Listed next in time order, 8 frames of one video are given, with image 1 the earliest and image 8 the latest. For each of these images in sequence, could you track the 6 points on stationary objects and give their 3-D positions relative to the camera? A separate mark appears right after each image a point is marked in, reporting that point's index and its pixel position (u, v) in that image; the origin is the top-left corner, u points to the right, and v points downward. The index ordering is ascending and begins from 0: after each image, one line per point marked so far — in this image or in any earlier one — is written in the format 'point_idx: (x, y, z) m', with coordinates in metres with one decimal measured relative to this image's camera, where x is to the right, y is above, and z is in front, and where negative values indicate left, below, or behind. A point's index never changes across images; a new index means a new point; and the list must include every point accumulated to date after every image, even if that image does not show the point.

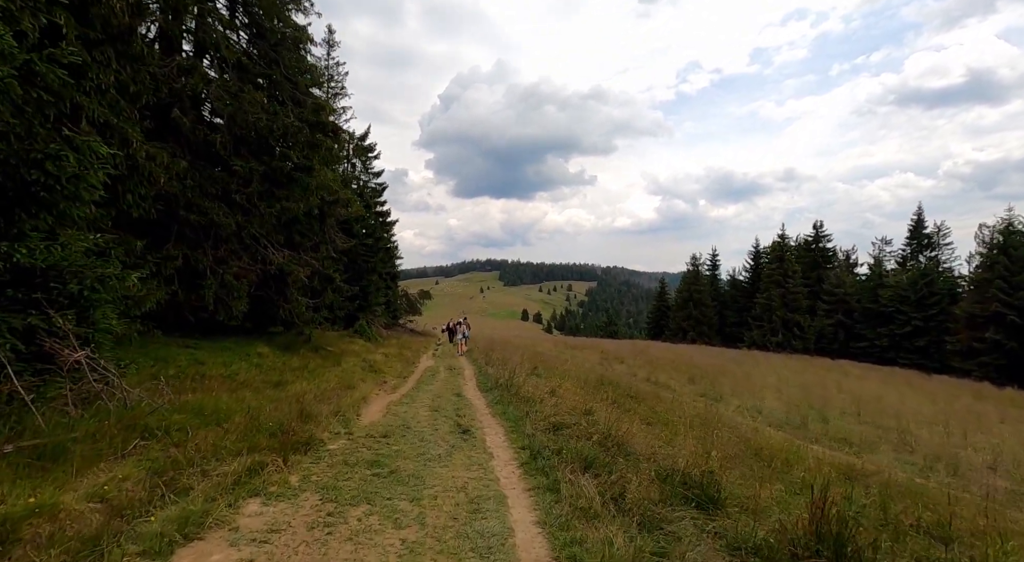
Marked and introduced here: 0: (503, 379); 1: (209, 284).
0: (-0.2, -2.4, +13.3) m
1: (-8.1, -0.1, +14.7) m
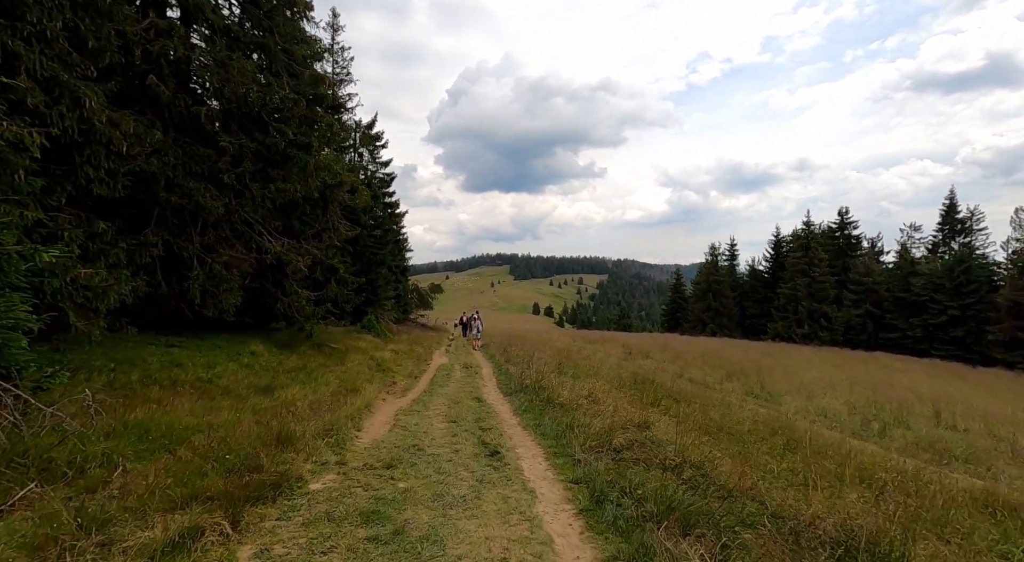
0: (+0.3, -2.1, +11.5) m
1: (-7.6, +0.2, +13.1) m
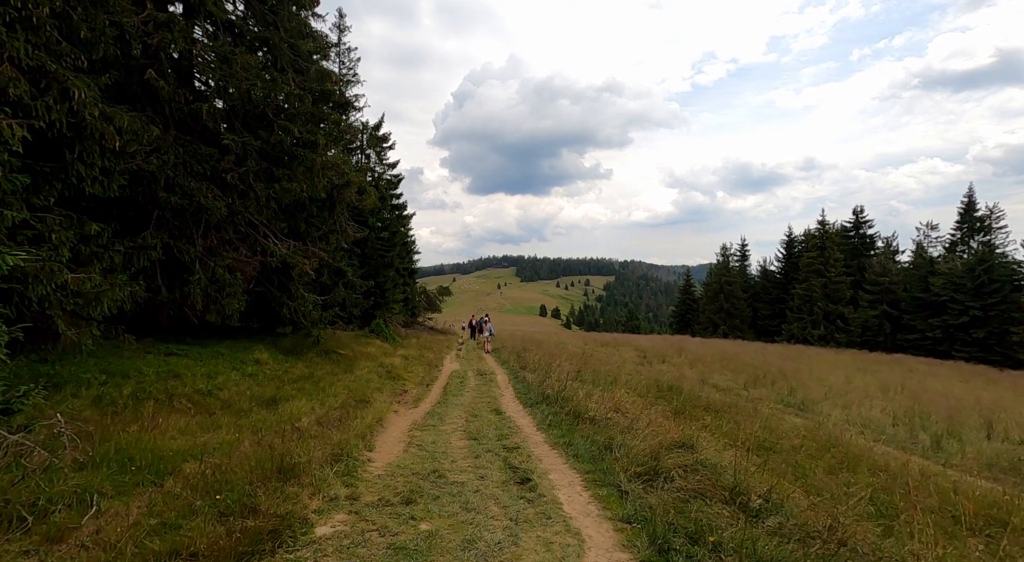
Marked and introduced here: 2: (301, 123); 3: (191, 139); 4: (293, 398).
0: (+0.7, -2.1, +10.8) m
1: (-7.2, +0.1, +12.4) m
2: (-5.9, +4.4, +15.4) m
3: (-7.6, +3.3, +13.1) m
4: (-3.8, -2.1, +9.7) m
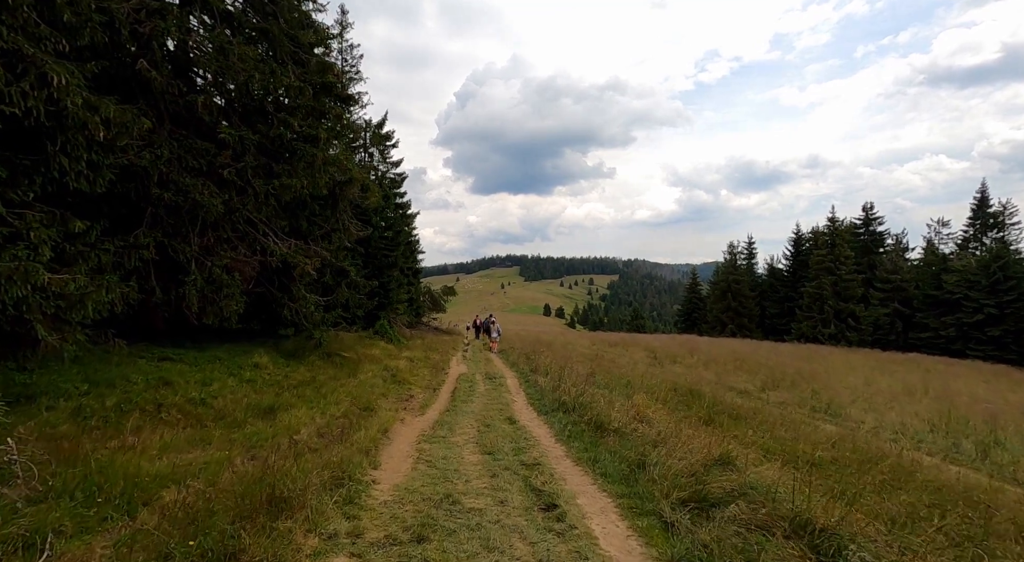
0: (+1.0, -2.1, +10.2) m
1: (-6.9, 0.0, +11.8) m
2: (-5.6, +4.4, +14.8) m
3: (-7.4, +3.3, +12.5) m
4: (-3.6, -2.1, +9.1) m
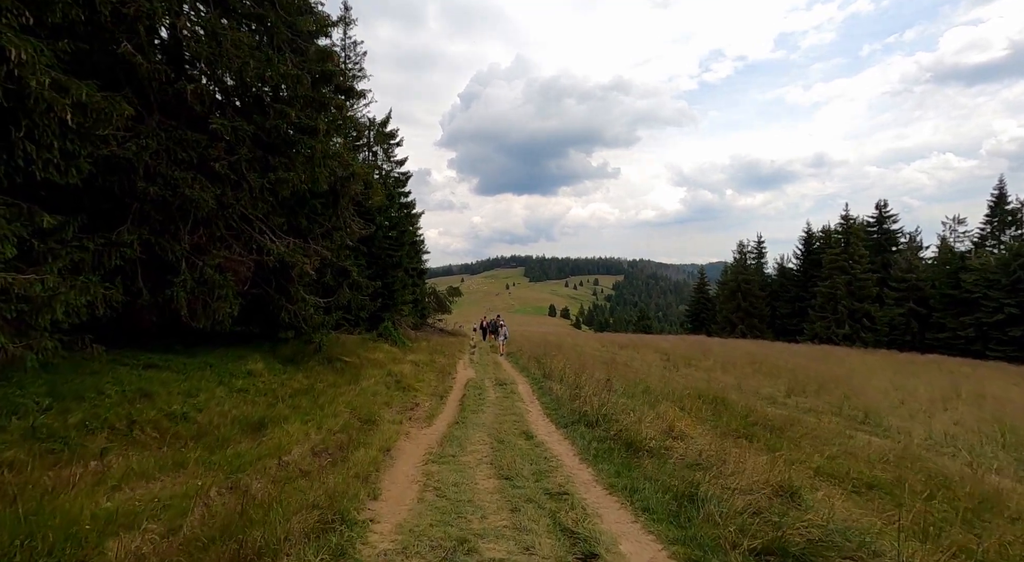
0: (+1.2, -2.1, +9.3) m
1: (-6.7, 0.0, +11.0) m
2: (-5.4, +4.4, +13.9) m
3: (-7.1, +3.3, +11.7) m
4: (-3.4, -2.1, +8.2) m
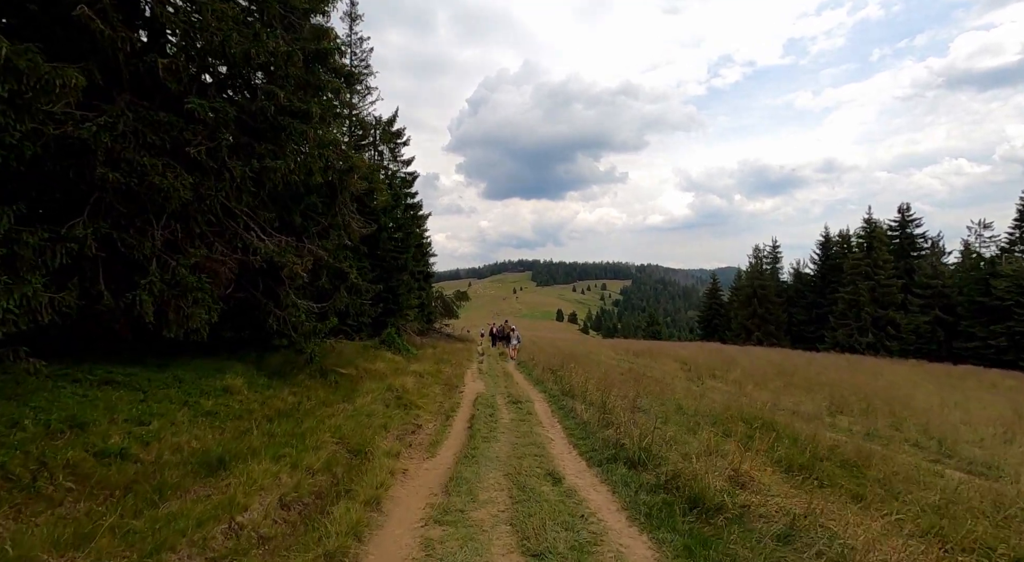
0: (+1.5, -2.2, +7.7) m
1: (-6.3, 0.0, +9.5) m
2: (-5.0, +4.3, +12.5) m
3: (-6.8, +3.3, +10.2) m
4: (-3.1, -2.1, +6.7) m
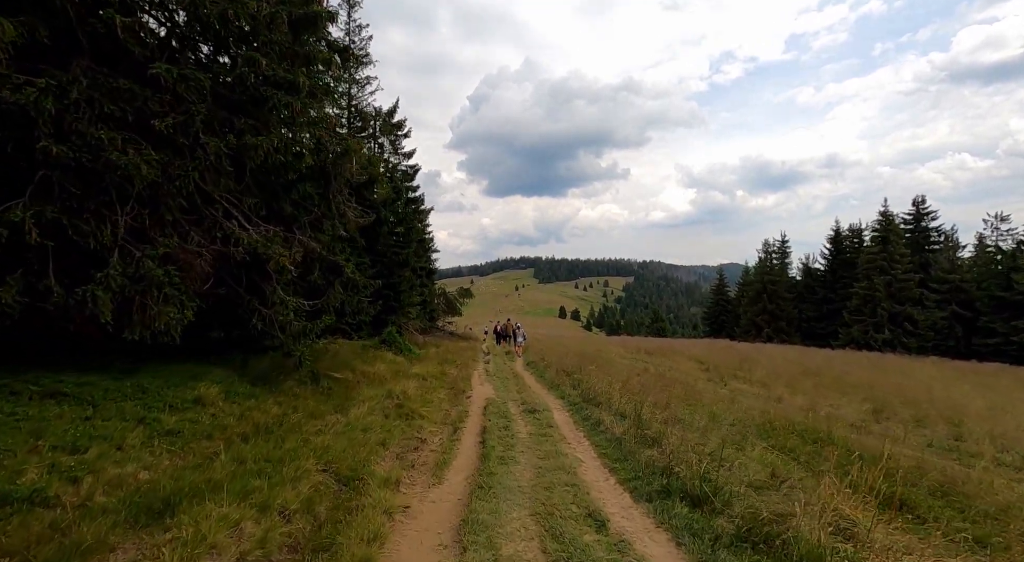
0: (+1.8, -2.0, +6.3) m
1: (-6.1, +0.1, +8.2) m
2: (-4.7, +4.5, +11.1) m
3: (-6.5, +3.4, +8.8) m
4: (-2.8, -2.0, +5.3) m
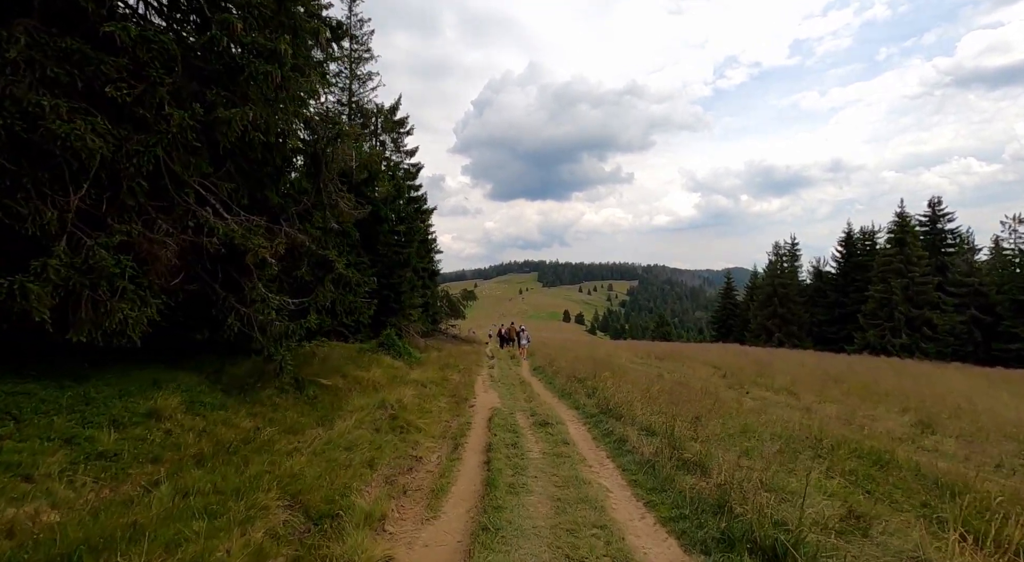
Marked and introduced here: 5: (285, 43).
0: (+1.9, -1.9, +5.0) m
1: (-5.9, +0.2, +6.9) m
2: (-4.6, +4.6, +9.9) m
3: (-6.4, +3.5, +7.6) m
4: (-2.7, -1.9, +4.0) m
5: (-4.1, +4.3, +10.0) m
